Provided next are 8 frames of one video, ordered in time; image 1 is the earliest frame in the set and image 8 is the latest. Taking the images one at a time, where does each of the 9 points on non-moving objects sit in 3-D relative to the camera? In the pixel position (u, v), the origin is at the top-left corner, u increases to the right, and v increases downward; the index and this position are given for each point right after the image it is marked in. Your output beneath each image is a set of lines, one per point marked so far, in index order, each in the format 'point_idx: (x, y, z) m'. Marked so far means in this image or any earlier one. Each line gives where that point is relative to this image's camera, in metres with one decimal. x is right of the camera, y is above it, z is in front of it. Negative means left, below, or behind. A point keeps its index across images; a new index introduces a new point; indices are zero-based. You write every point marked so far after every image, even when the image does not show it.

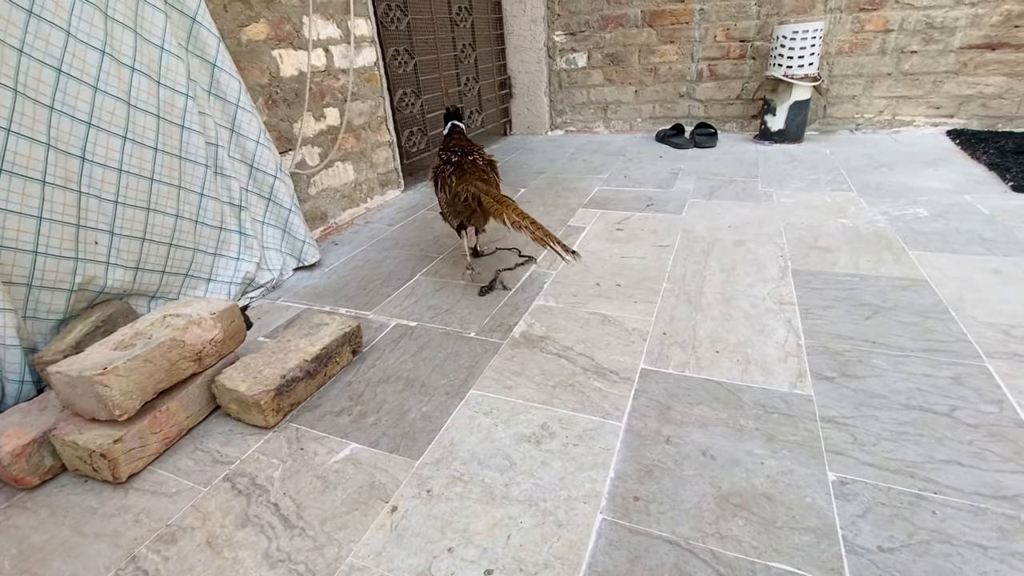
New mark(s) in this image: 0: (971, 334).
0: (+0.9, -0.1, +0.9) m
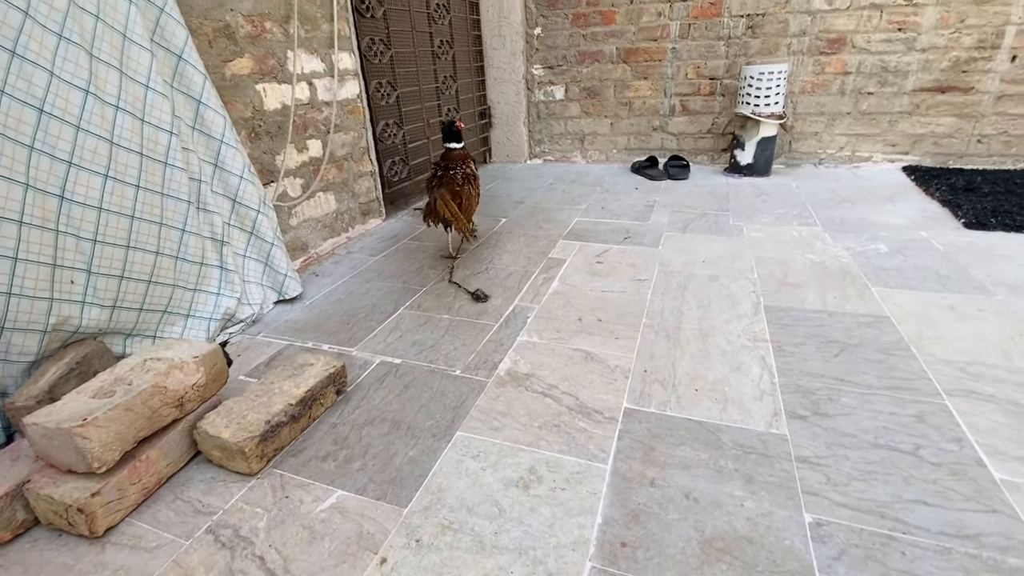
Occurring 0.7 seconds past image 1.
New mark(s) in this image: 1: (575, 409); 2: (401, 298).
0: (+0.9, -0.2, +1.0) m
1: (+0.1, -0.2, +0.9) m
2: (-0.3, 0.0, +1.4) m
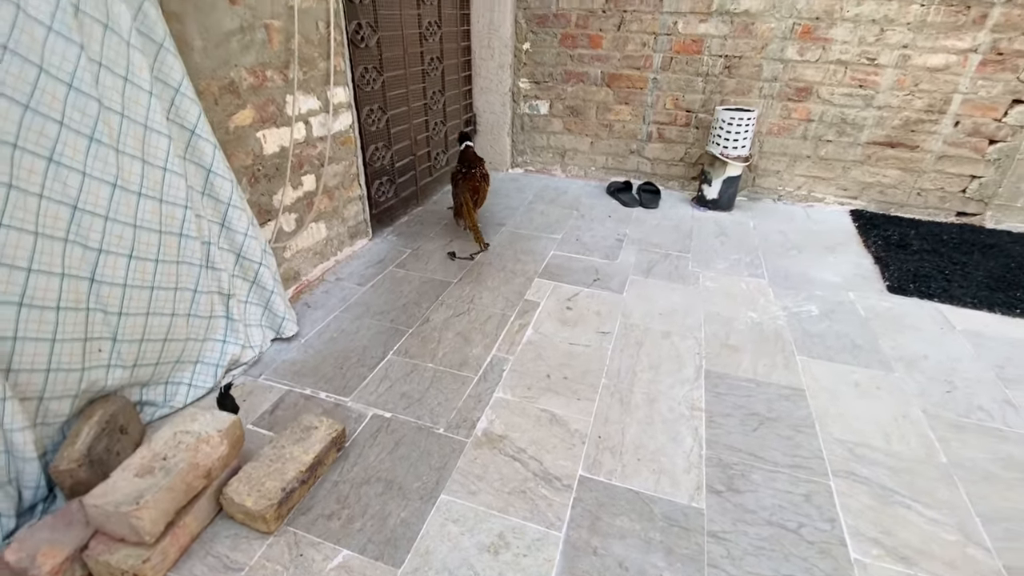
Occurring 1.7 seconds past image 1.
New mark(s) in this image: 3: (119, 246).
0: (+0.8, -0.4, +1.2) m
1: (+0.1, -0.4, +1.1) m
2: (-0.4, -0.2, +1.6) m
3: (-0.9, +0.1, +1.1) m
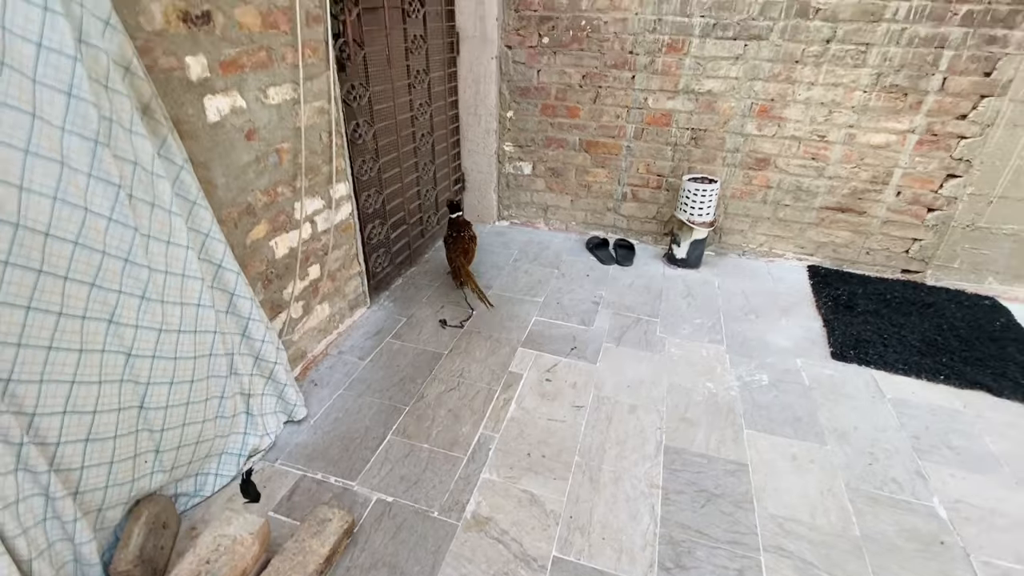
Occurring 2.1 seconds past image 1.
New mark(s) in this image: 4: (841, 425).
0: (+0.8, -0.7, +1.5) m
1: (0.0, -0.8, +1.4) m
2: (-0.5, -0.5, +1.8) m
3: (-0.9, -0.2, +1.3) m
4: (+1.2, -0.5, +1.8) m
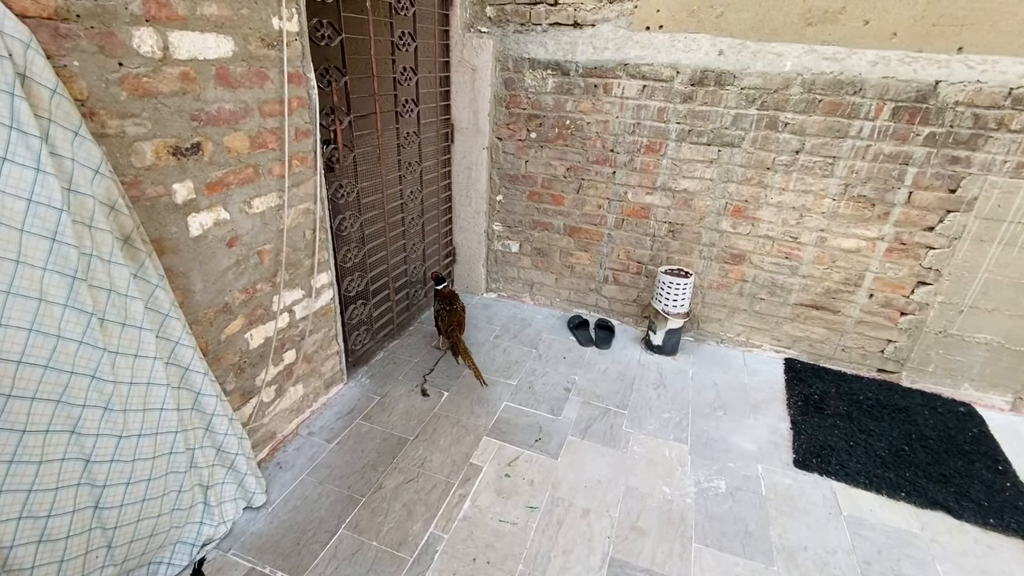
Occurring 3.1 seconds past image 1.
0: (+0.5, -1.1, +1.5) m
1: (-0.2, -1.1, +1.4) m
2: (-0.6, -0.9, +1.9) m
3: (-1.1, -0.5, +1.4) m
4: (+1.0, -1.0, +1.8) m
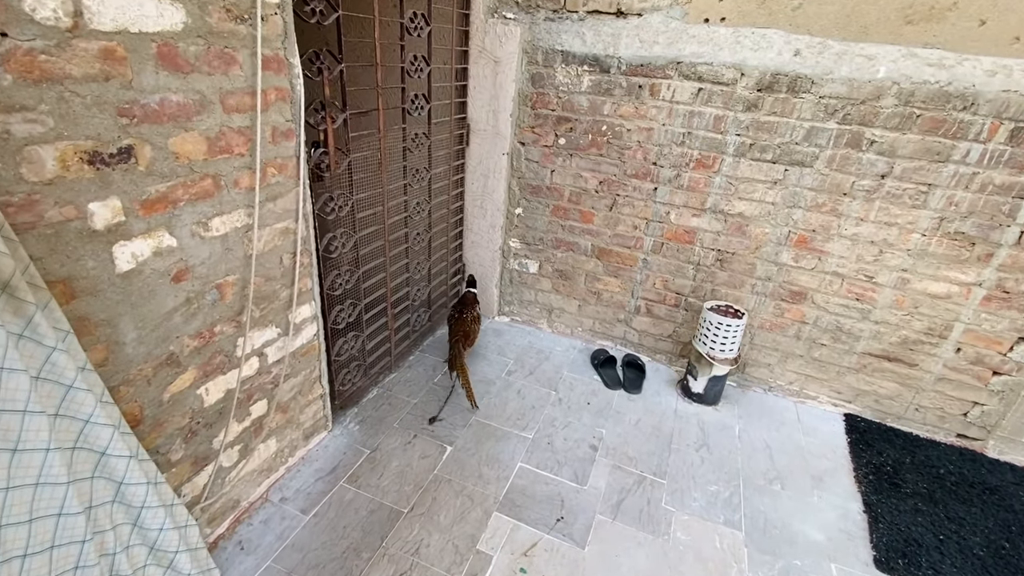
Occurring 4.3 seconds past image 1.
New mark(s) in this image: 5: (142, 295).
0: (+0.6, -1.3, +1.1) m
1: (-0.2, -1.3, +1.0) m
2: (-0.6, -1.0, +1.5) m
3: (-1.0, -0.7, +1.0) m
4: (+1.1, -1.2, +1.4) m
5: (-0.9, 0.0, +1.2) m
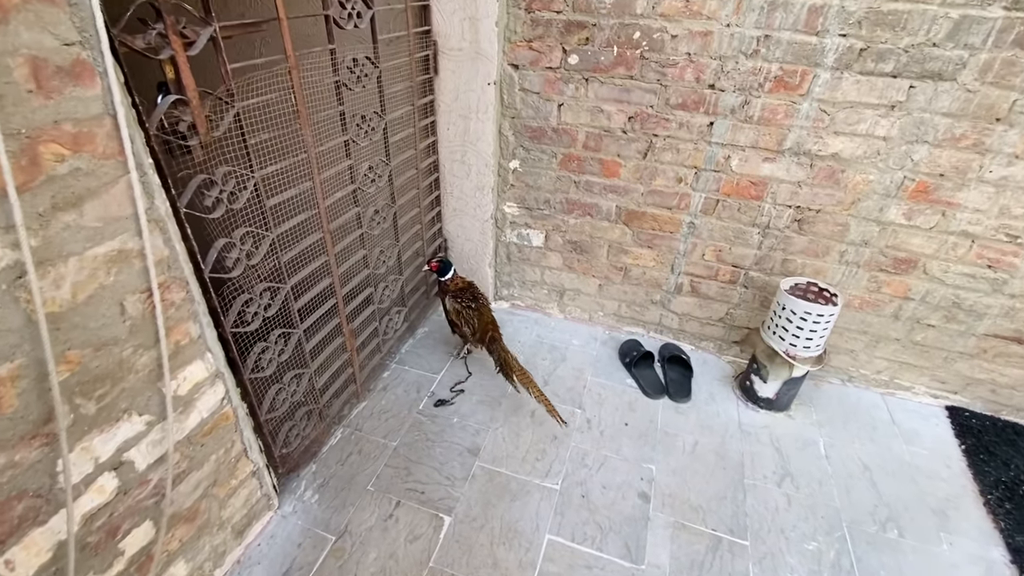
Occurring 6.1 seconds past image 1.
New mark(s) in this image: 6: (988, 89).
0: (+0.7, -1.4, +0.6) m
1: (0.0, -1.4, +0.5) m
2: (-0.5, -1.1, +0.9) m
3: (-0.9, -0.9, +0.4) m
4: (+1.2, -1.2, +0.9) m
5: (-0.9, -0.2, +0.5) m
6: (+1.4, +0.6, +1.4) m
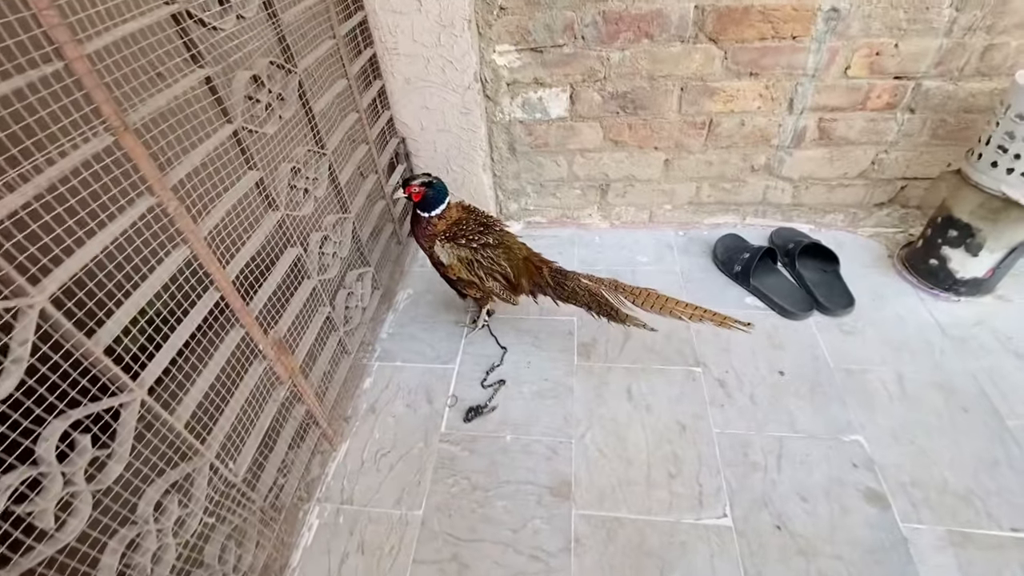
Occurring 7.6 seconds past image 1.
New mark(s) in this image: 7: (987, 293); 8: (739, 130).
0: (+1.2, -1.2, +0.1) m
1: (+0.5, -1.4, -0.1) m
2: (0.0, -1.1, +0.3) m
3: (-0.5, -1.1, -0.3) m
4: (+1.6, -0.8, +0.4) m
5: (-0.6, -0.4, -0.3) m
6: (+1.4, +1.0, +0.6) m
7: (+1.2, 0.0, +1.2) m
8: (+0.6, +0.4, +1.3) m
